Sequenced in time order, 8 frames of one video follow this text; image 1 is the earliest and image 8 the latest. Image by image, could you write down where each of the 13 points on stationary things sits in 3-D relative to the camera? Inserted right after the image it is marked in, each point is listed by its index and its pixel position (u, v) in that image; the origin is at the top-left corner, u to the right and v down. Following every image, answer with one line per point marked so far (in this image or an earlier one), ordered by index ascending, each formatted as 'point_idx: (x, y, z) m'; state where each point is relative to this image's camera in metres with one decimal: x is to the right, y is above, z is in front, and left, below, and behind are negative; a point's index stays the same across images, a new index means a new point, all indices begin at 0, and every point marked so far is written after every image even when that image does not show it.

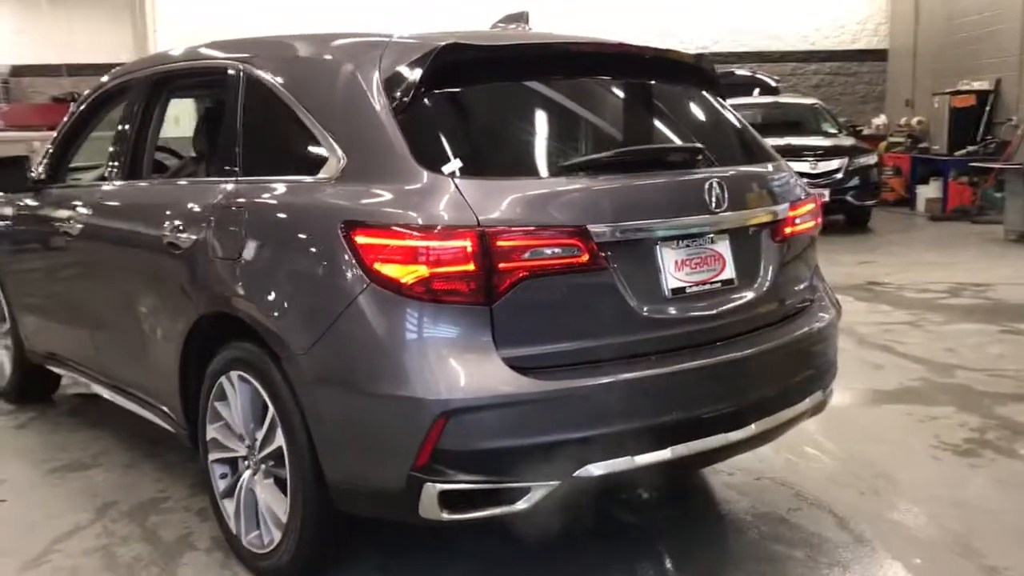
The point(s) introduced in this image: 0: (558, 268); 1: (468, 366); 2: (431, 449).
0: (+0.1, 0.0, +2.3) m
1: (-0.1, -0.2, +2.2) m
2: (-0.2, -0.4, +2.2) m
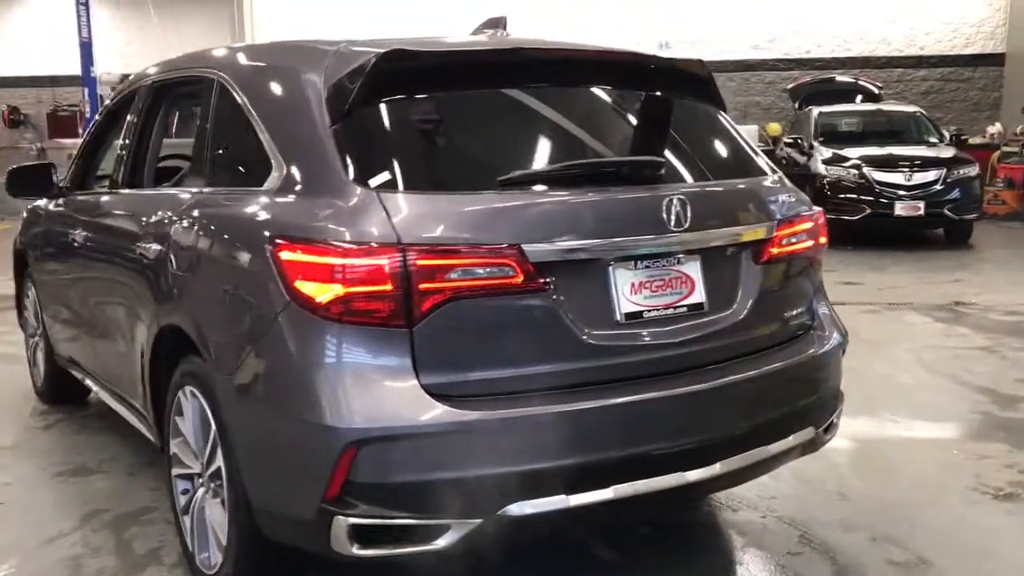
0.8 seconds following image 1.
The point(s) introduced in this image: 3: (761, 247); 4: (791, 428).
0: (-0.1, 0.0, +2.1) m
1: (-0.3, -0.2, +2.0) m
2: (-0.4, -0.4, +2.0) m
3: (+0.7, +0.1, +2.6) m
4: (+0.7, -0.4, +2.6) m
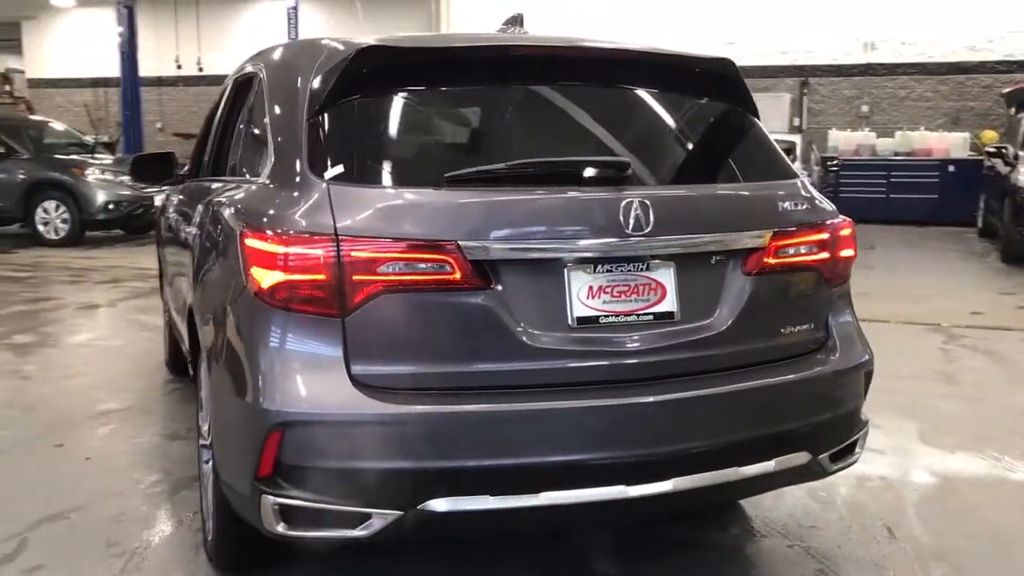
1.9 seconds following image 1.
0: (-0.2, 0.0, +2.1) m
1: (-0.5, -0.2, +2.1) m
2: (-0.6, -0.4, +2.1) m
3: (+0.6, +0.1, +2.4) m
4: (+0.7, -0.4, +2.4) m
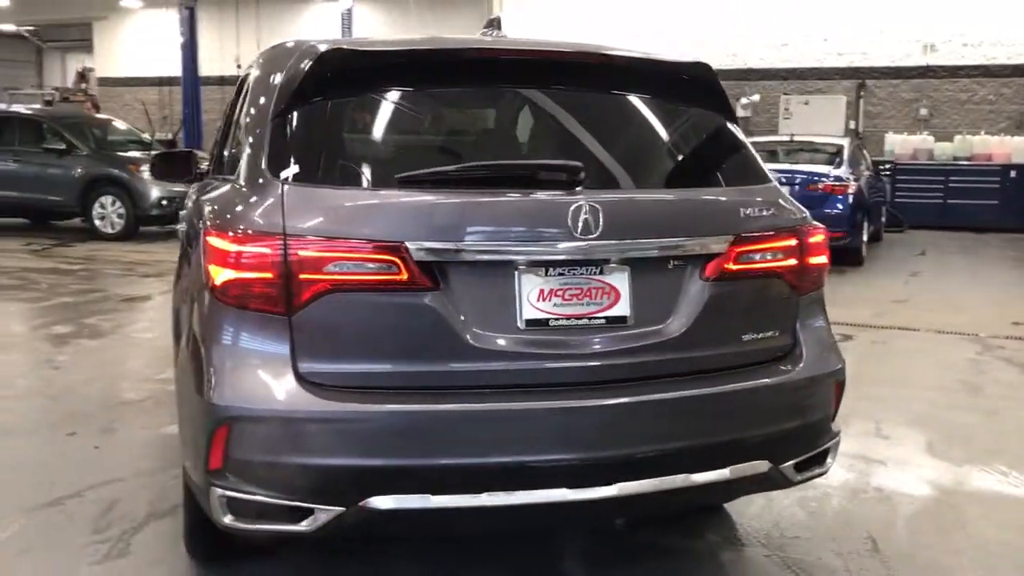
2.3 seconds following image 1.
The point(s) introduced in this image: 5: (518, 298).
0: (-0.3, 0.0, +2.1) m
1: (-0.6, -0.2, +2.2) m
2: (-0.7, -0.4, +2.2) m
3: (+0.5, +0.1, +2.4) m
4: (+0.5, -0.4, +2.4) m
5: (0.0, 0.0, +2.2) m
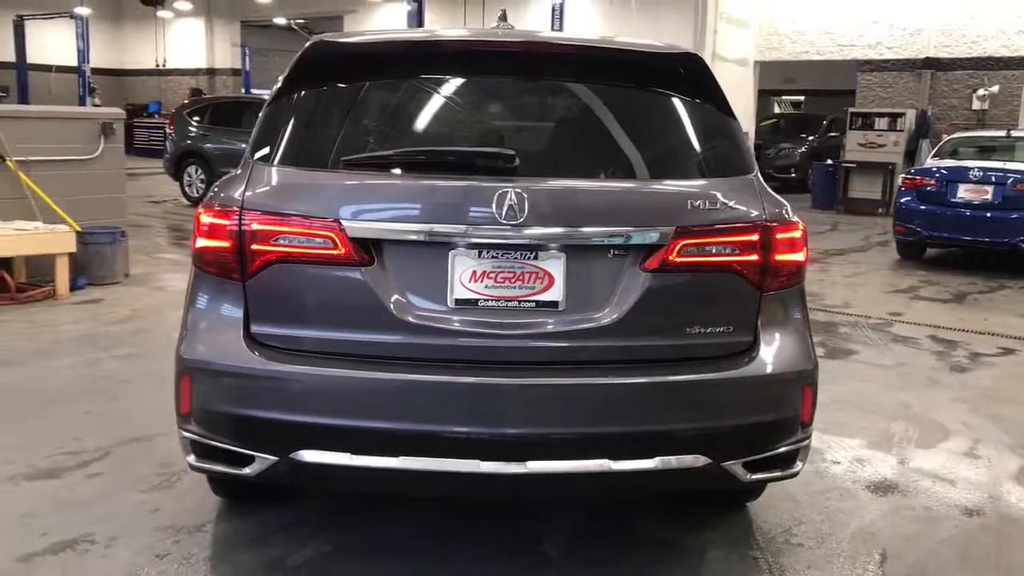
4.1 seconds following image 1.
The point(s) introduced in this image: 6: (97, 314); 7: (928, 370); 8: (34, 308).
0: (-0.5, +0.1, +2.4) m
1: (-0.8, -0.1, +2.4) m
2: (-0.9, -0.3, +2.5) m
3: (+0.4, +0.1, +2.4) m
4: (+0.4, -0.4, +2.4) m
5: (-0.2, 0.0, +2.4) m
6: (-3.0, -0.2, +6.6) m
7: (+2.5, -0.5, +5.6) m
8: (-3.5, -0.1, +6.8) m
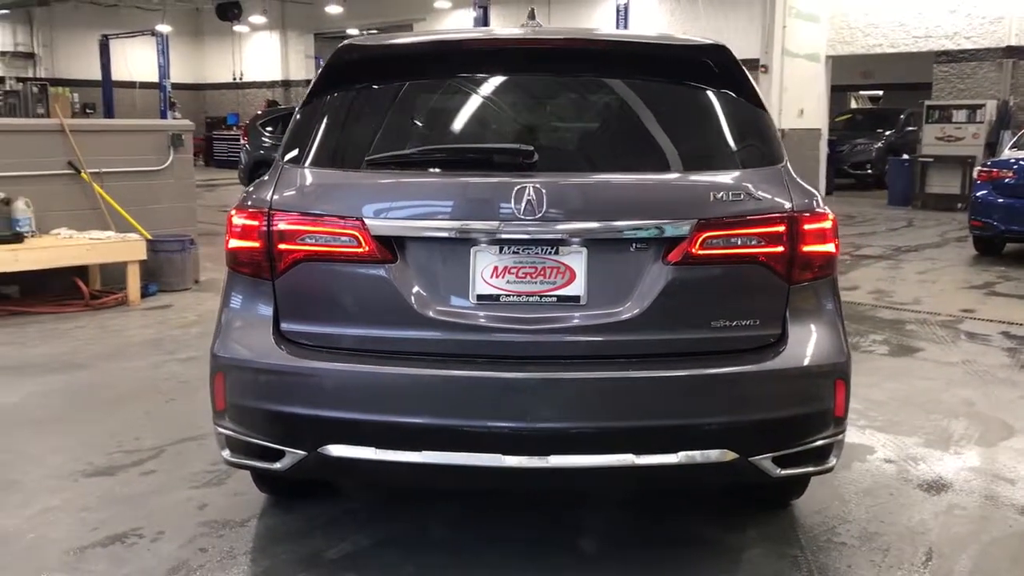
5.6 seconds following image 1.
0: (-0.5, +0.1, +2.4) m
1: (-0.7, -0.1, +2.5) m
2: (-0.8, -0.3, +2.6) m
3: (+0.4, +0.1, +2.4) m
4: (+0.4, -0.4, +2.4) m
5: (-0.1, 0.0, +2.4) m
6: (-2.5, -0.2, +6.8) m
7: (+2.8, -0.5, +5.4) m
8: (-3.1, -0.2, +7.1) m
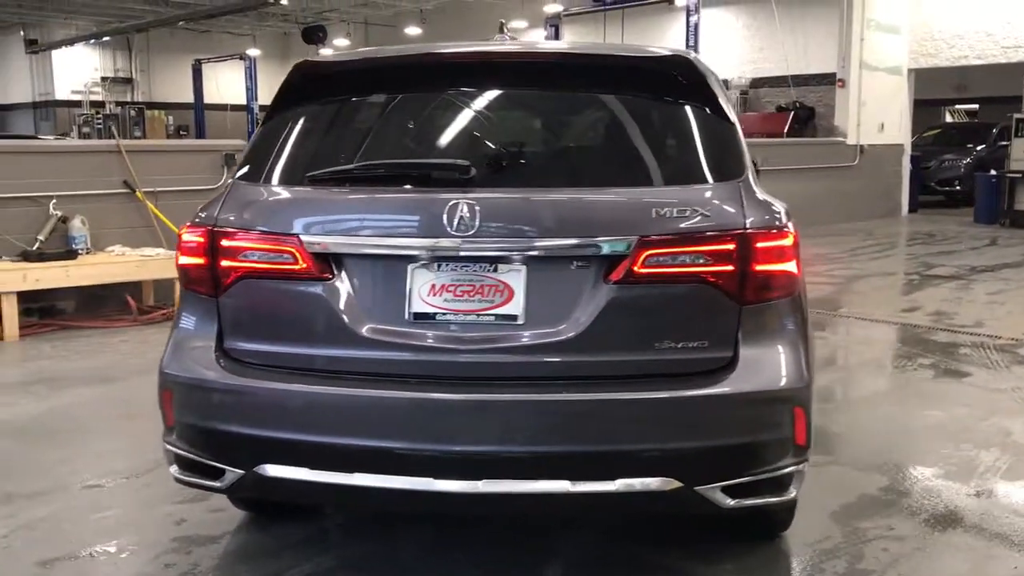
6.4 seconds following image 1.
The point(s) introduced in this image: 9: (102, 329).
0: (-0.6, 0.0, +2.4) m
1: (-0.9, -0.2, +2.5) m
2: (-0.9, -0.3, +2.6) m
3: (+0.3, +0.1, +2.3) m
4: (+0.3, -0.5, +2.3) m
5: (-0.3, 0.0, +2.3) m
6: (-2.3, -0.3, +7.0) m
7: (+2.9, -0.6, +5.0) m
8: (-2.8, -0.3, +7.2) m
9: (-3.2, -0.3, +7.2) m
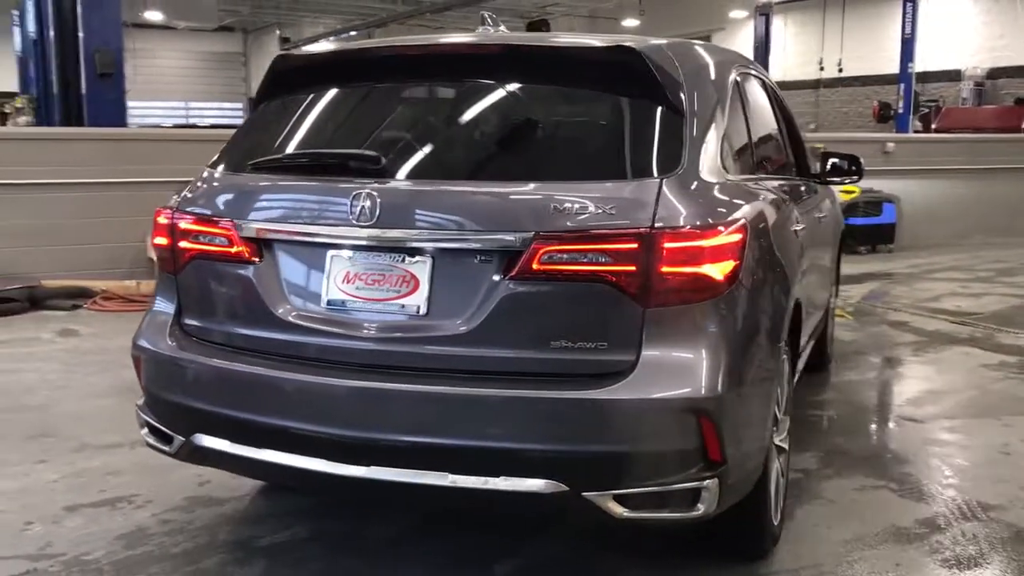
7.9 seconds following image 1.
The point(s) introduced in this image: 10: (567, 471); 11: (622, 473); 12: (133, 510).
0: (-0.8, +0.1, +2.5) m
1: (-1.0, -0.1, +2.7) m
2: (-1.1, -0.3, +2.8) m
3: (0.0, +0.1, +2.2) m
4: (0.0, -0.4, +2.2) m
5: (-0.5, 0.0, +2.4) m
6: (-1.4, -0.2, +7.4) m
7: (+3.2, -0.7, +4.3) m
8: (-1.8, -0.1, +7.8) m
9: (-2.2, -0.1, +7.8) m
10: (+0.2, -0.4, +2.2) m
11: (+0.3, -0.4, +2.2) m
12: (-1.3, -0.8, +3.2) m
